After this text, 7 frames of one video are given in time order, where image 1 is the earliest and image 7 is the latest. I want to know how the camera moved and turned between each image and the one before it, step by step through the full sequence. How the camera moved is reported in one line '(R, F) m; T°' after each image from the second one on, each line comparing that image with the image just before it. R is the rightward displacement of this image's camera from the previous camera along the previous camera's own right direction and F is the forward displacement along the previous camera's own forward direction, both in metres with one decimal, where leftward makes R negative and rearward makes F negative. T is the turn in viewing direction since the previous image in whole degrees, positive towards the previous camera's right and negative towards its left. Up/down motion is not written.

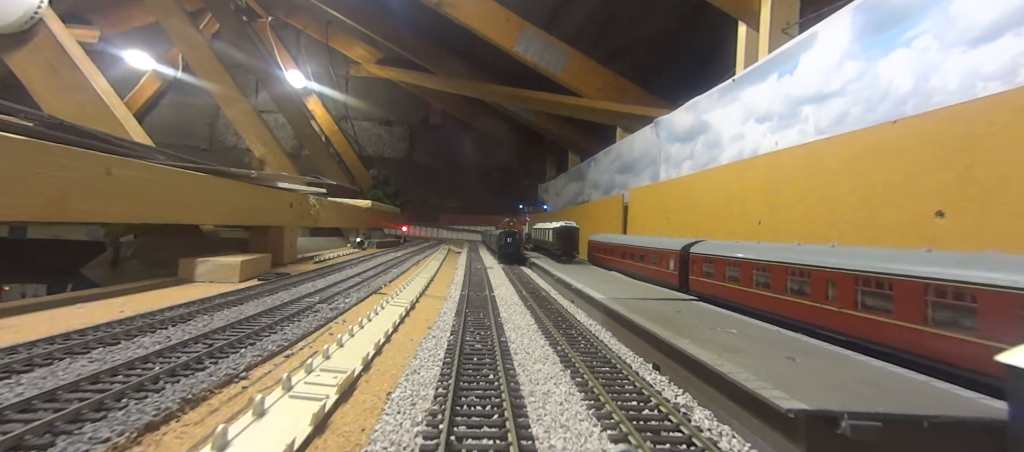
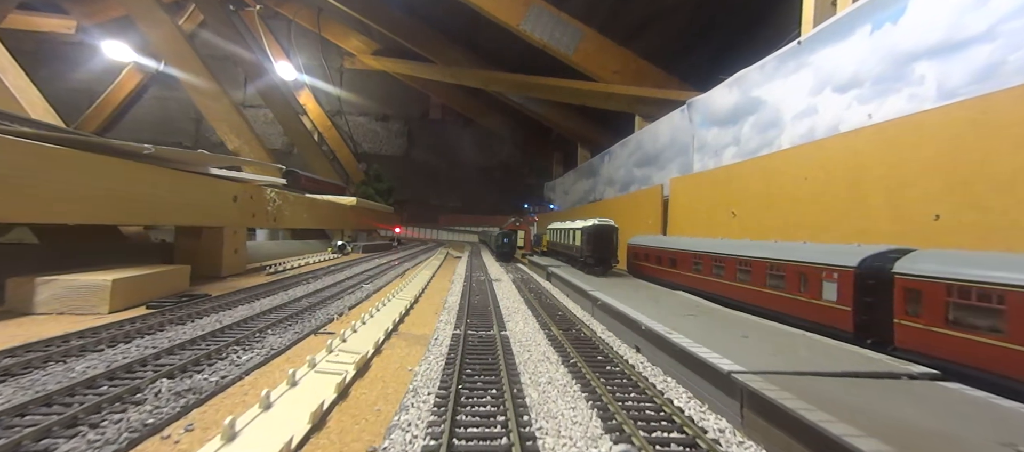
(-0.1, +1.0) m; 0°
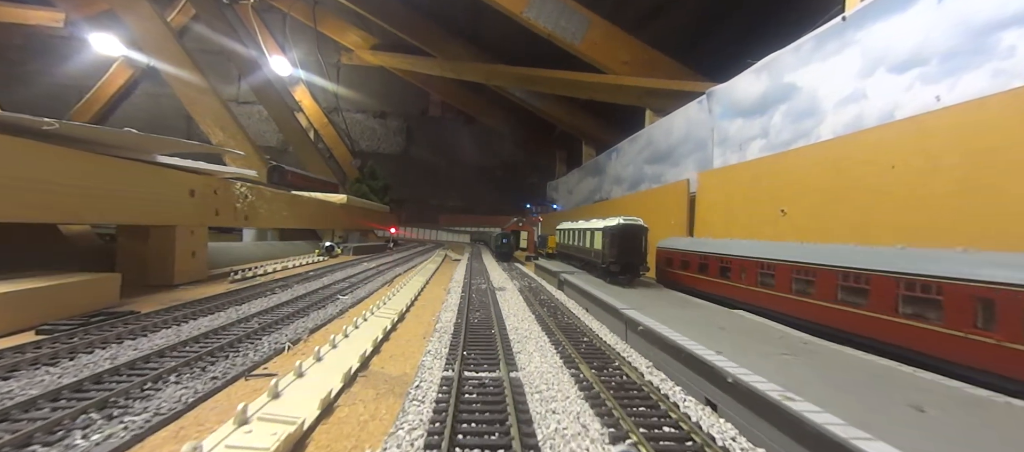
(0.0, +0.5) m; 0°
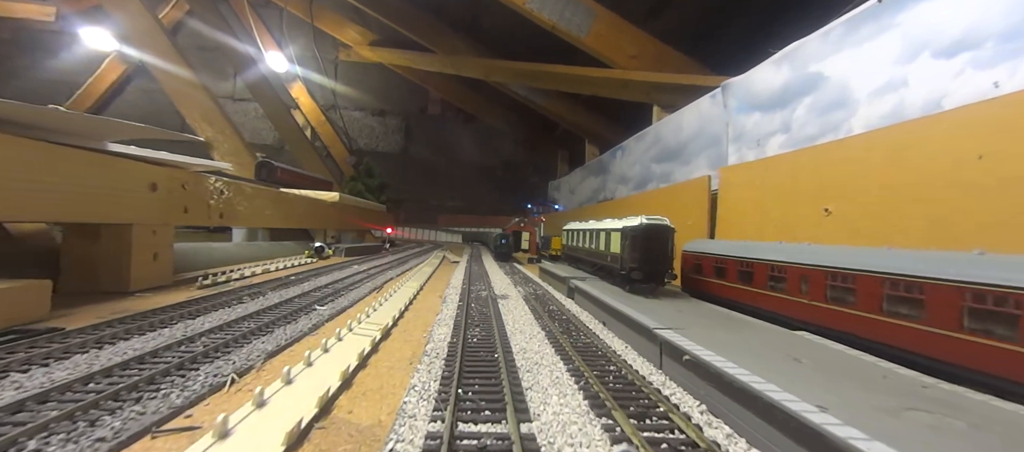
(0.0, +0.3) m; 0°
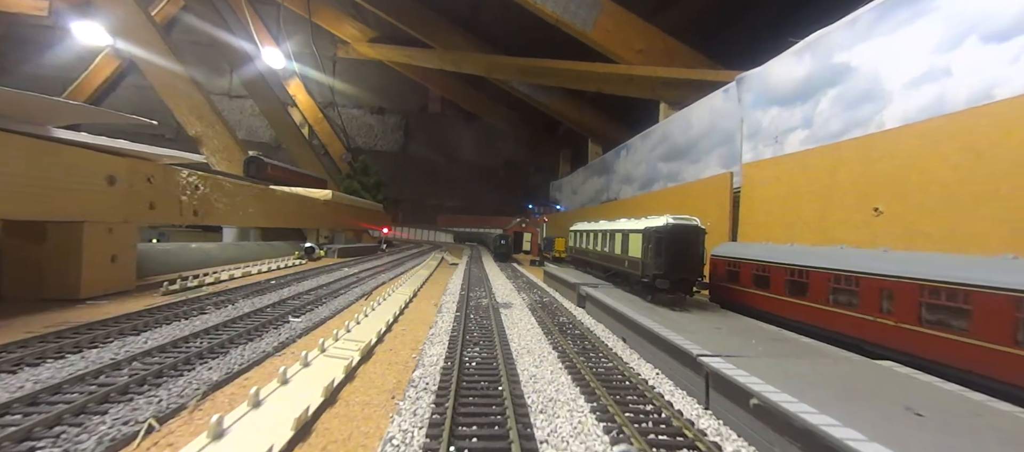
(0.0, +0.3) m; 0°
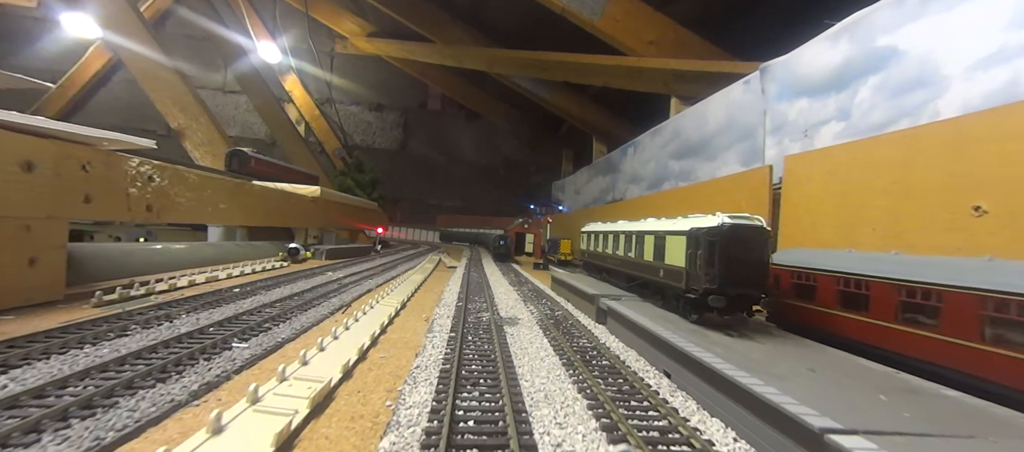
(0.0, +0.4) m; 0°
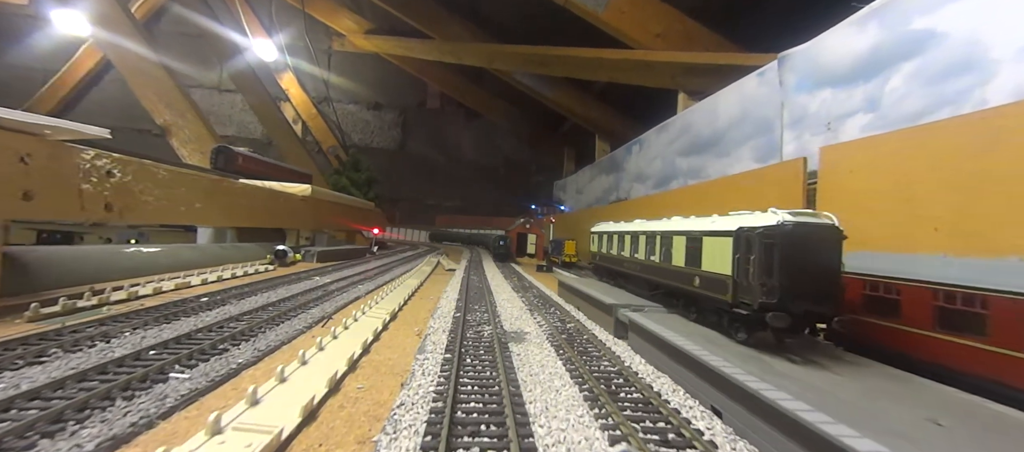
(0.0, +0.3) m; 0°
